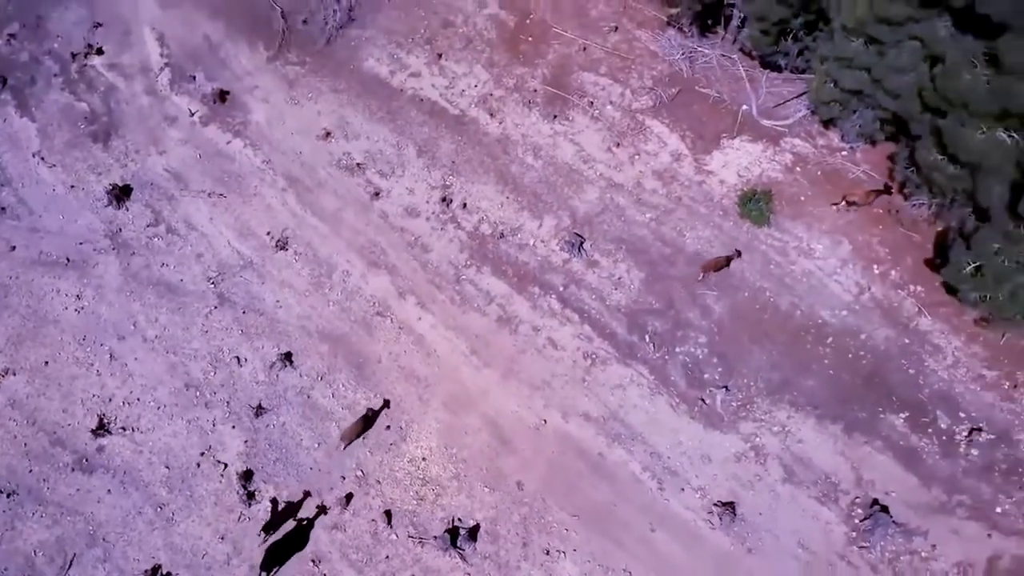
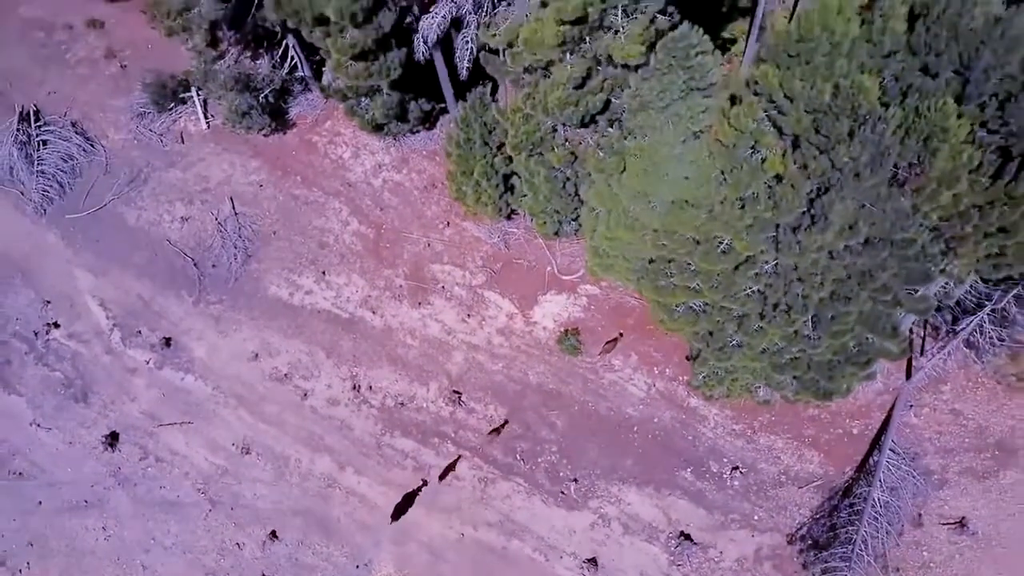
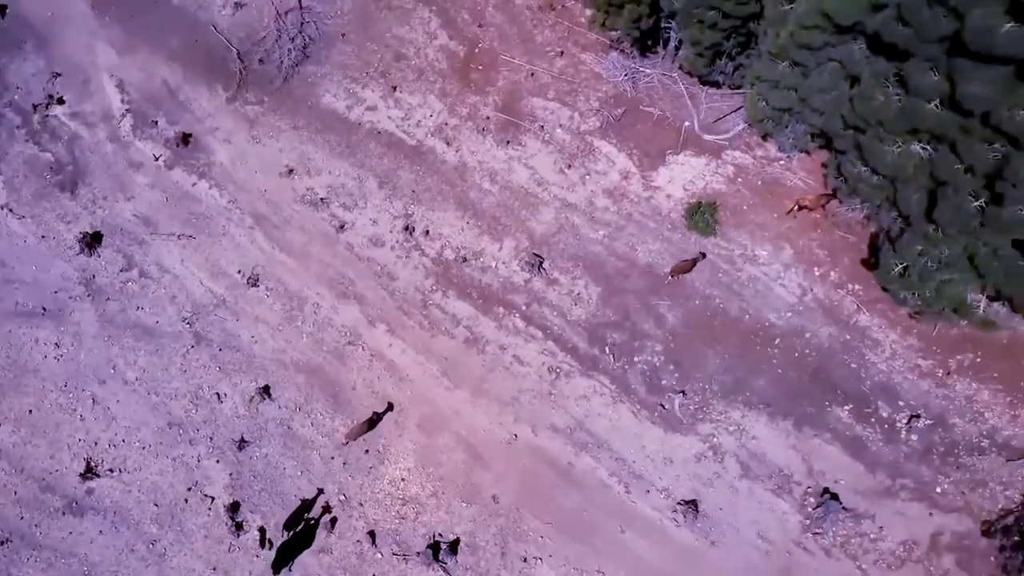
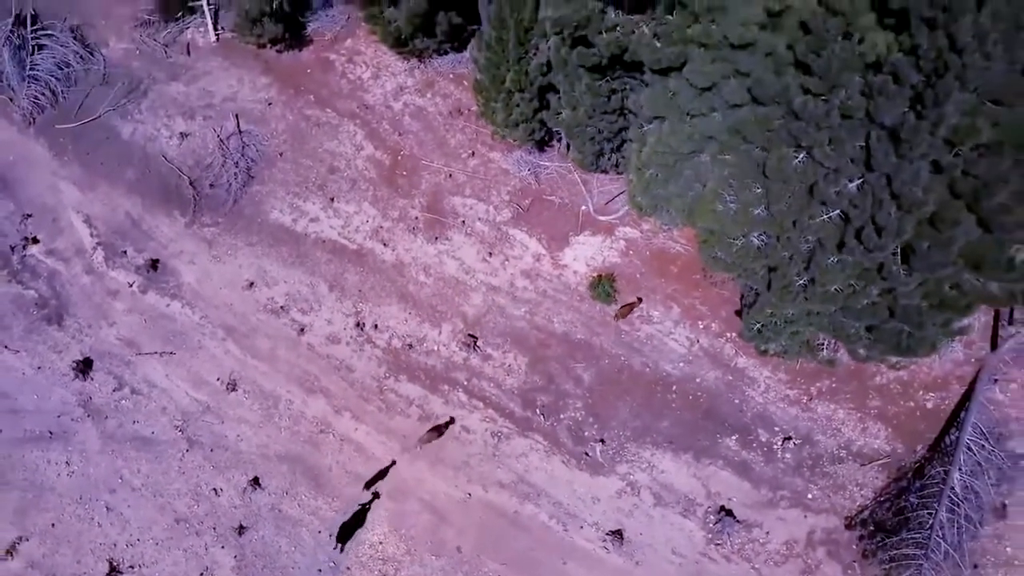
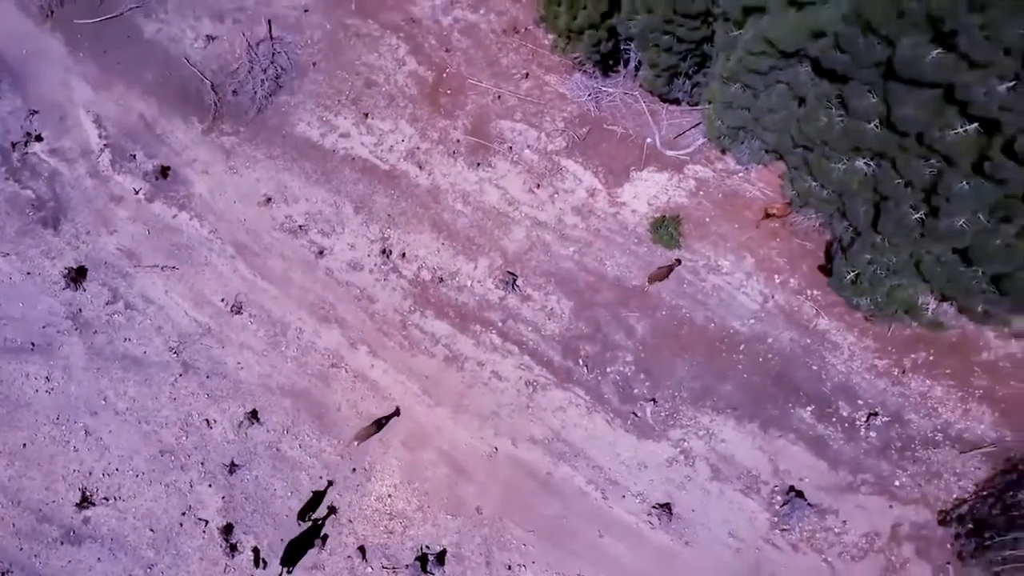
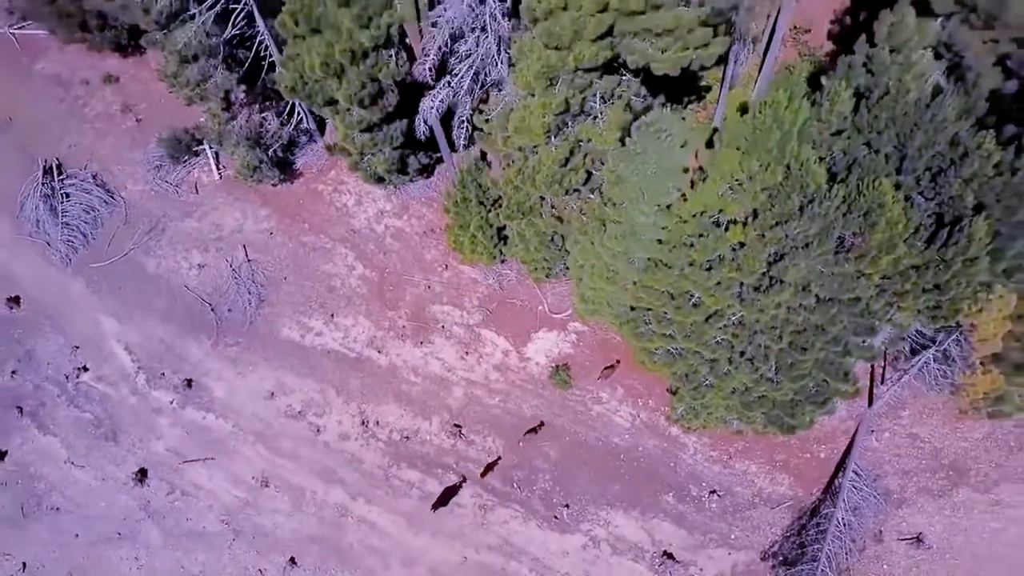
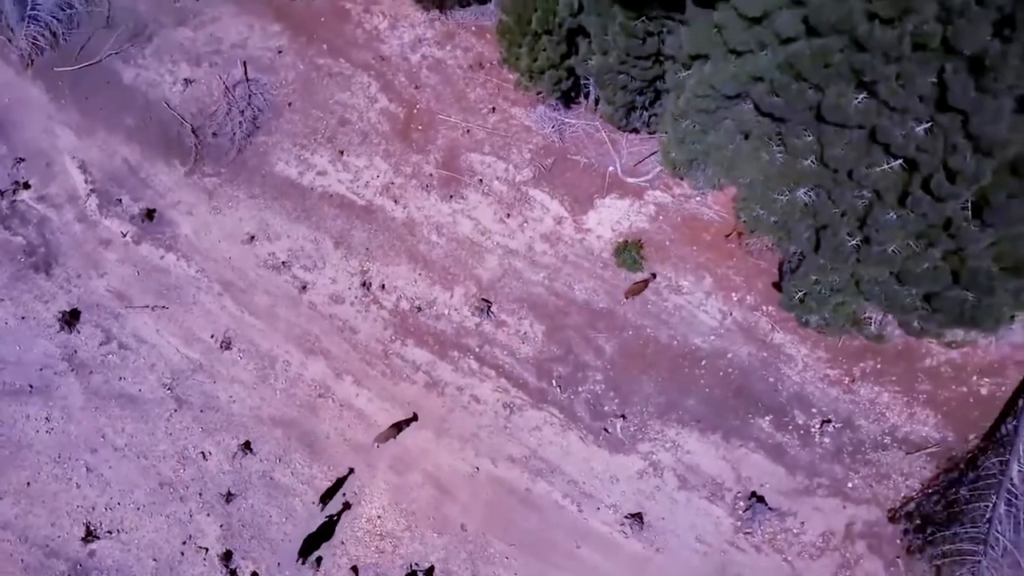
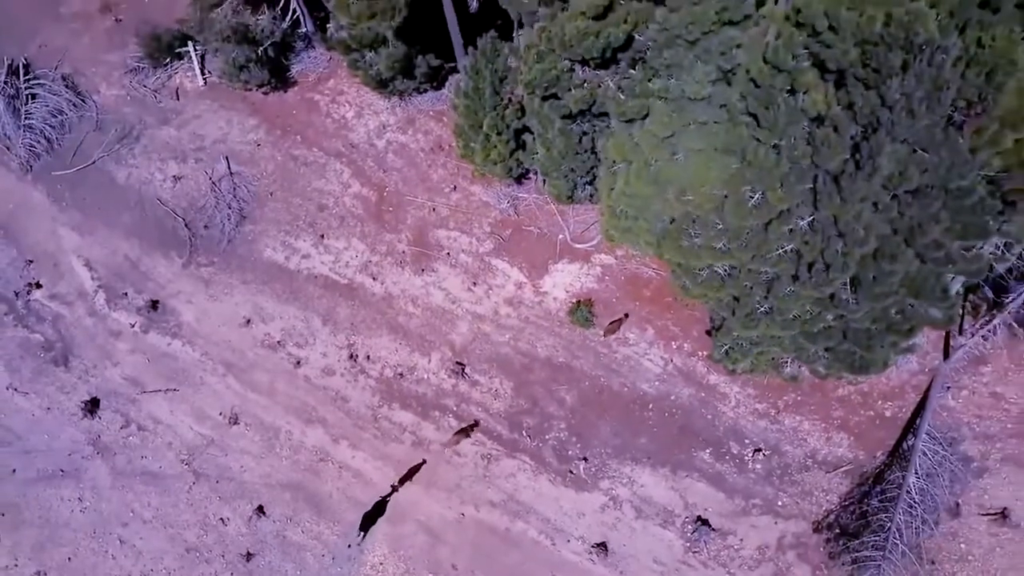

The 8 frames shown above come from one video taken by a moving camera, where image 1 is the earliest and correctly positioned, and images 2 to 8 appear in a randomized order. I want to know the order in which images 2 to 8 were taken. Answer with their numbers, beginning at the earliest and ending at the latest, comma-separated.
3, 5, 7, 4, 8, 2, 6
